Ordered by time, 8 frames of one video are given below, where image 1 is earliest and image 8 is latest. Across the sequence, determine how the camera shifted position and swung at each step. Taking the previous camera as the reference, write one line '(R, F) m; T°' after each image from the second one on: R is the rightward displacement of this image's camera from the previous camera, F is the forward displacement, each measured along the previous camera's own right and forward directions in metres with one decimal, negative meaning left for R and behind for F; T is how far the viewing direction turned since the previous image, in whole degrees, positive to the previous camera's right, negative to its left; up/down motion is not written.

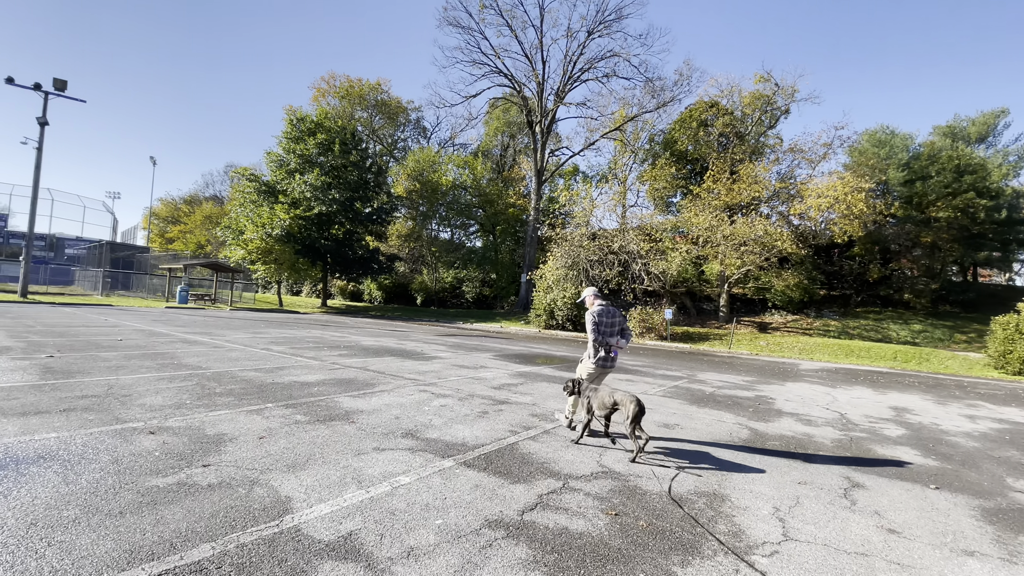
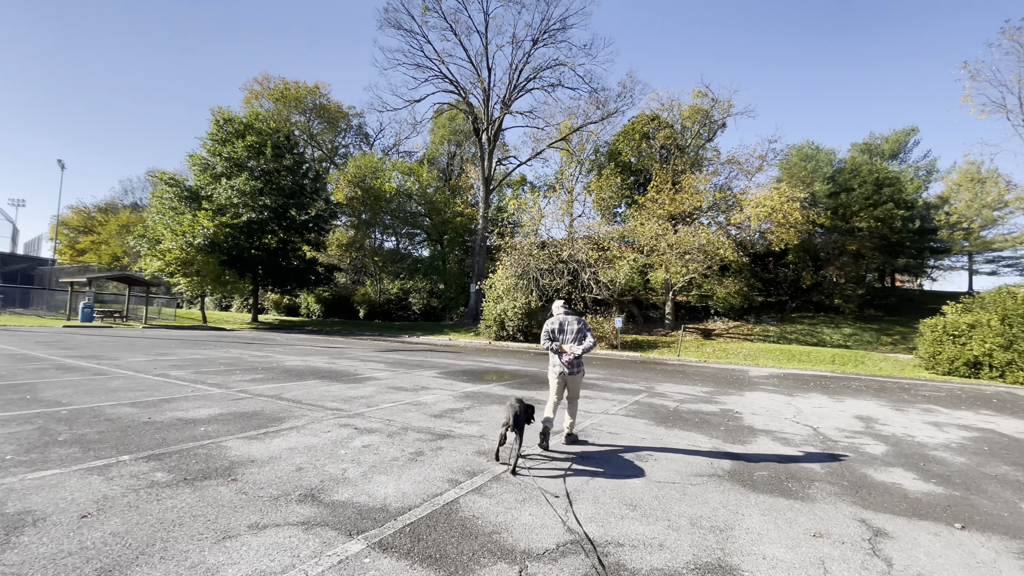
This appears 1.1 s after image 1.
(+0.1, +0.9) m; +6°
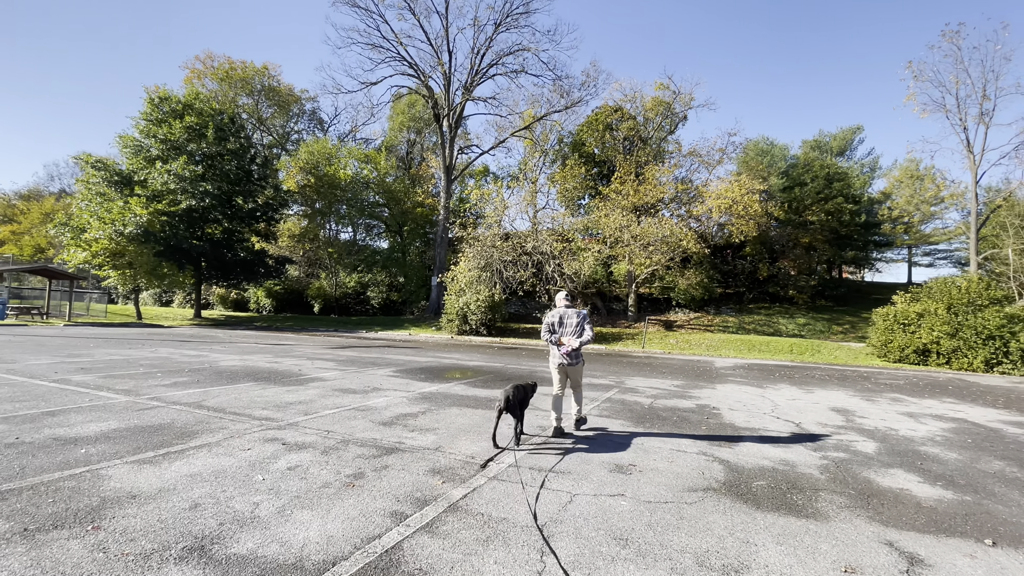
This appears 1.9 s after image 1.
(0.0, +0.7) m; +5°
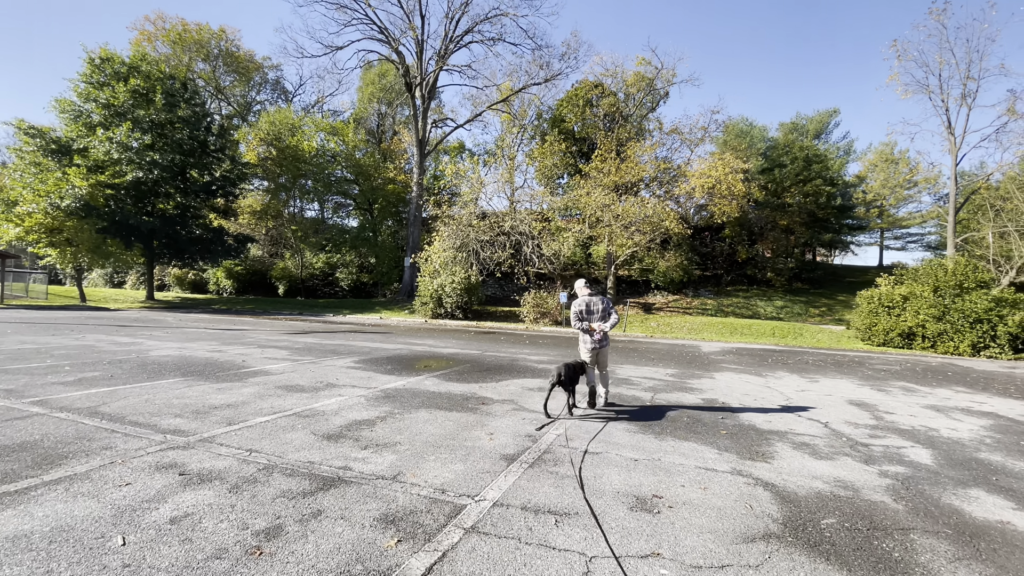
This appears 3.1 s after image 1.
(-0.1, +1.0) m; +3°
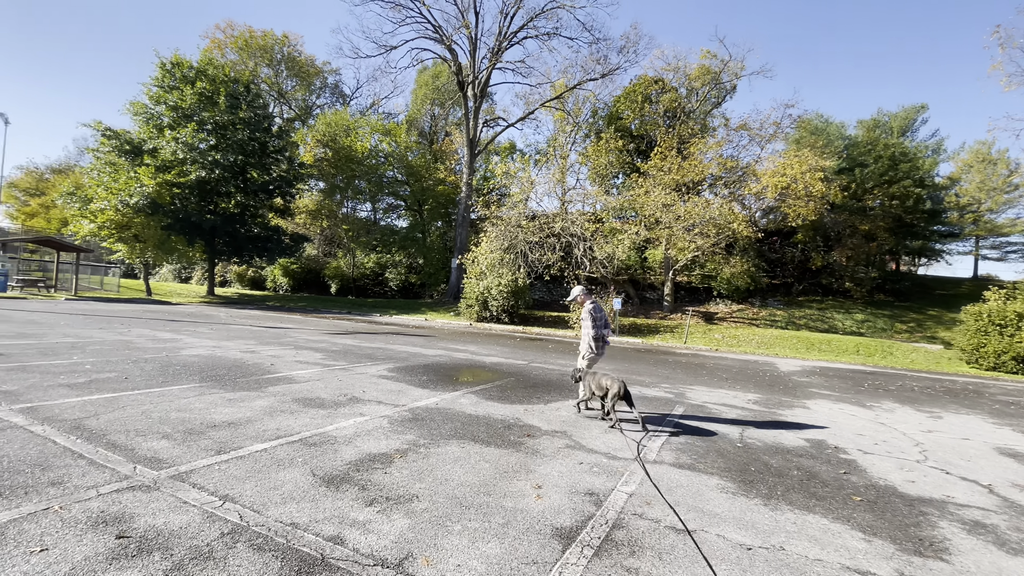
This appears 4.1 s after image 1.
(-0.1, +0.9) m; -6°
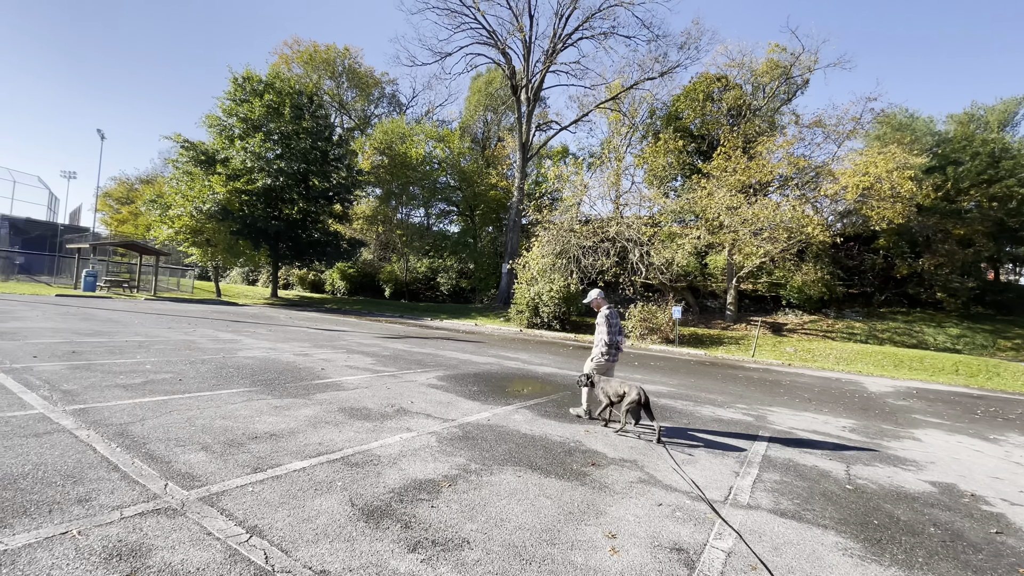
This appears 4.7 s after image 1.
(-0.1, +0.4) m; -6°
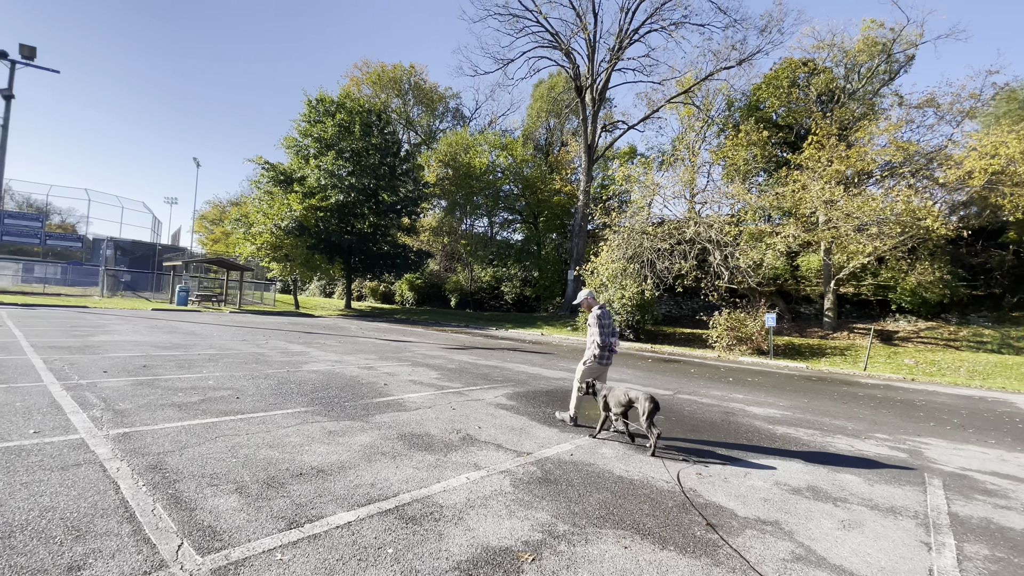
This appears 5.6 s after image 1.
(-0.2, +0.7) m; -8°
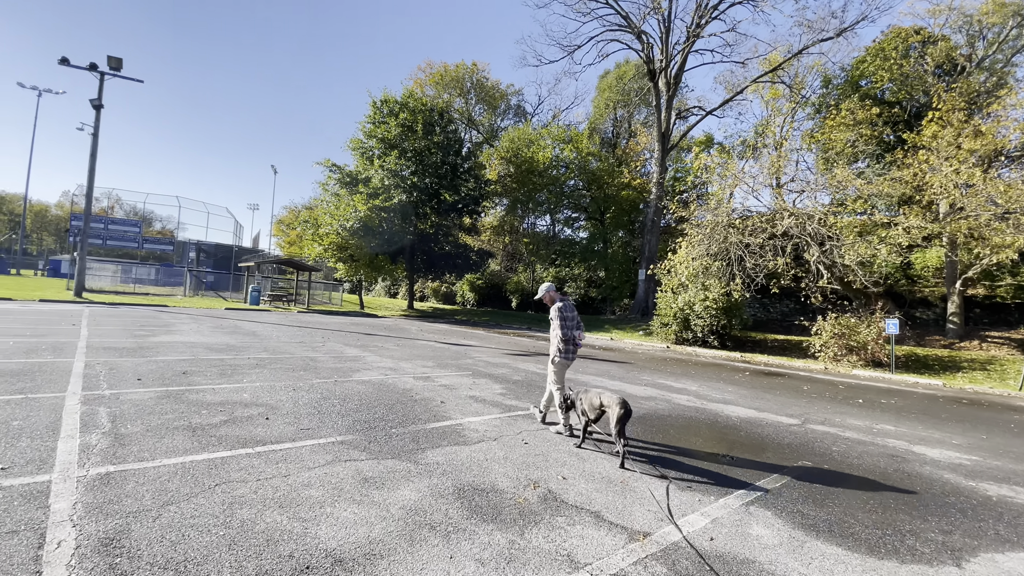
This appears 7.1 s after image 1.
(-0.2, +1.1) m; -7°
